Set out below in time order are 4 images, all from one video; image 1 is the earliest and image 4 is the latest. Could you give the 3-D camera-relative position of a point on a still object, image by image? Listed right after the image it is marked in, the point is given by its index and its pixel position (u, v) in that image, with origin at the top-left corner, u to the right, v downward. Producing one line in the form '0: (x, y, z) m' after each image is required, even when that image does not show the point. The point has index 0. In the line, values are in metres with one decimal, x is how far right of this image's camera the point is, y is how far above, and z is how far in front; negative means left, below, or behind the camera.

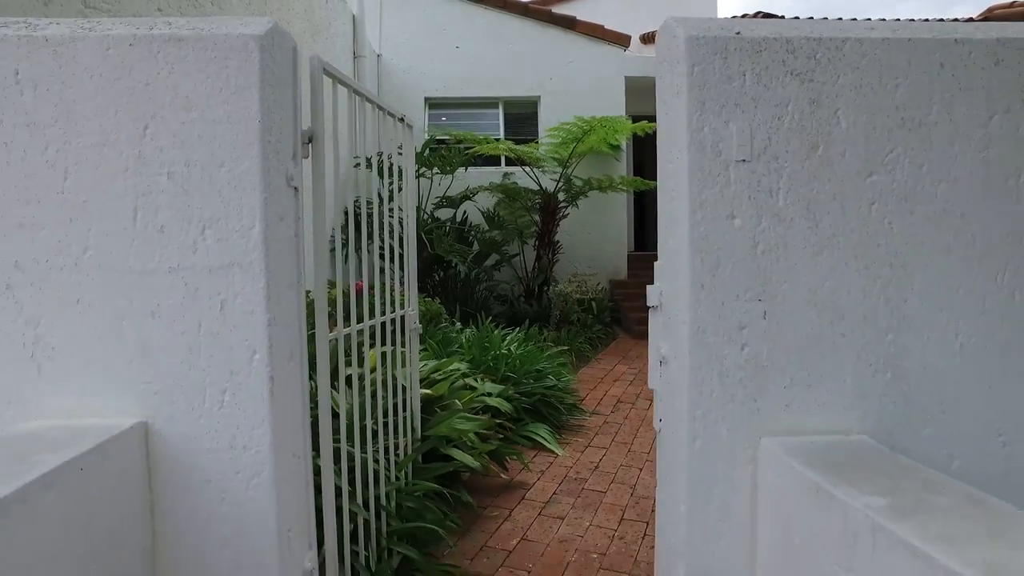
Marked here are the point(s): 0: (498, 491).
0: (-0.1, -1.1, +3.7) m
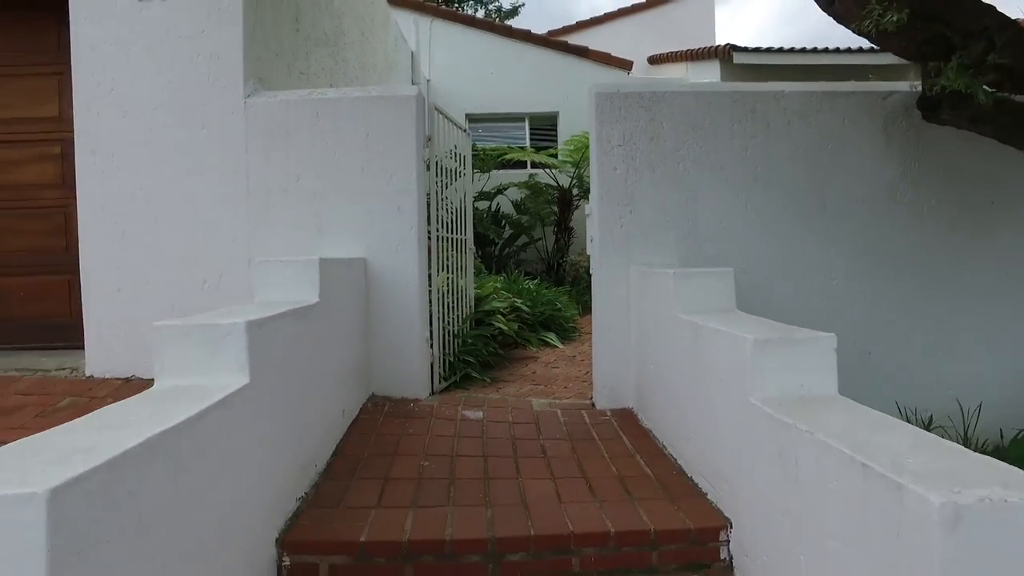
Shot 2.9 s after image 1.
0: (+0.1, -0.6, +6.0) m
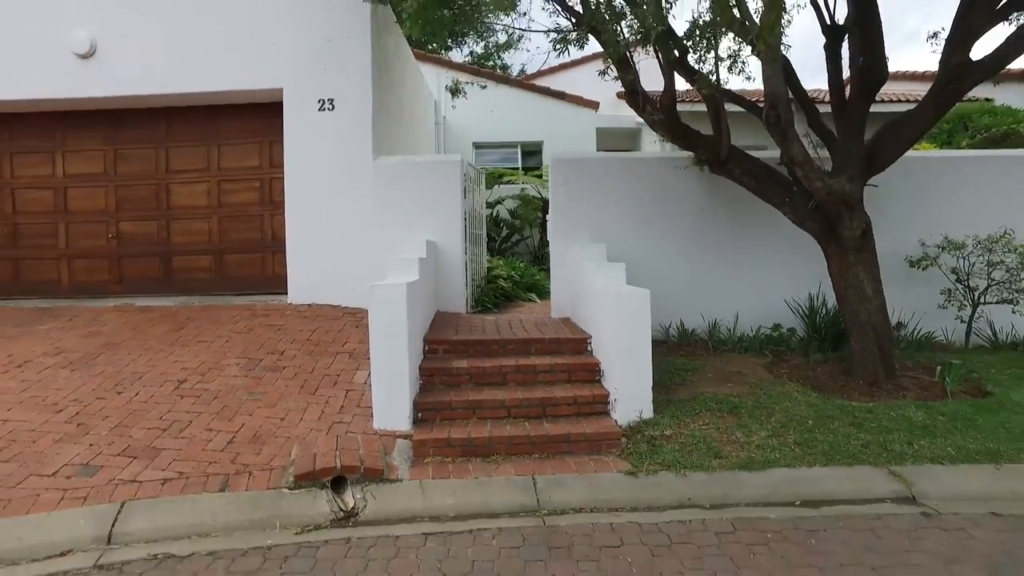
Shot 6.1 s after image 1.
0: (0.0, -0.2, +10.0) m
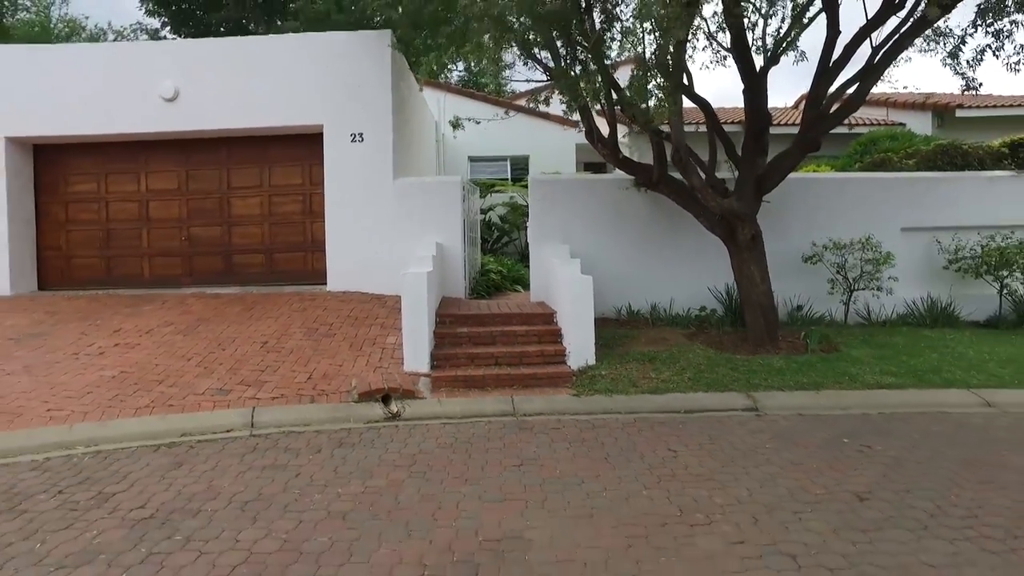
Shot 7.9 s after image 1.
0: (-0.2, -0.1, +12.3) m
